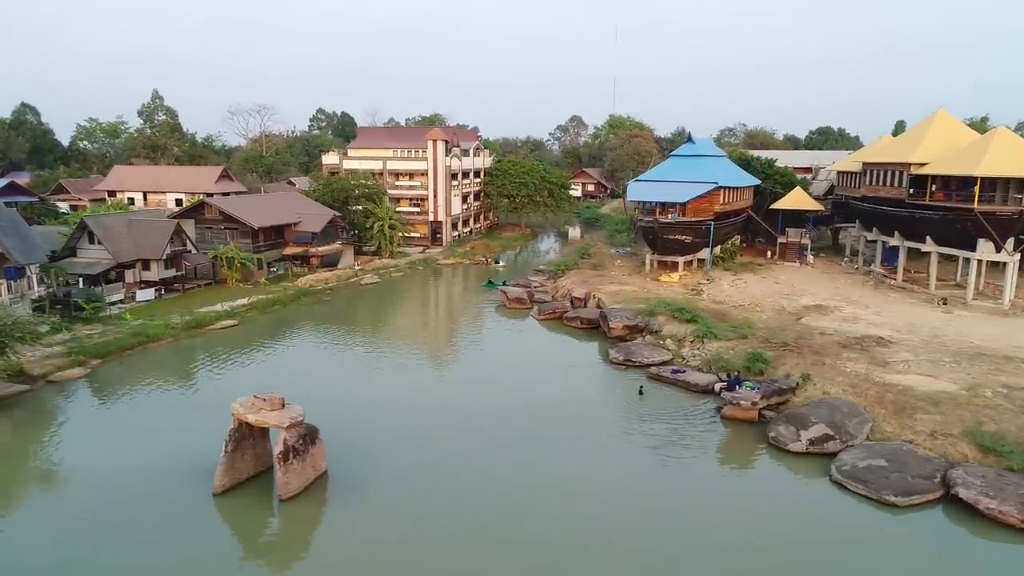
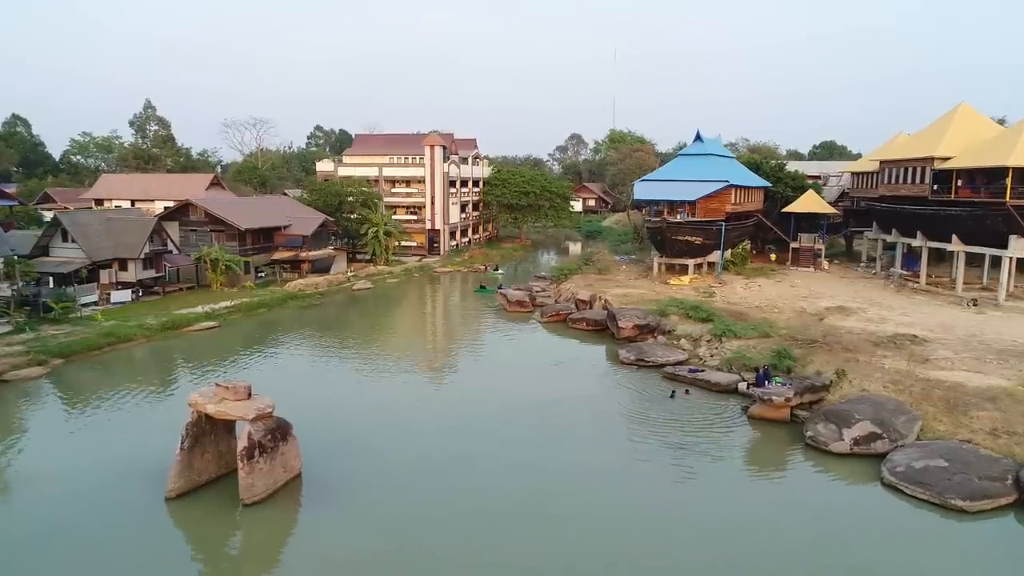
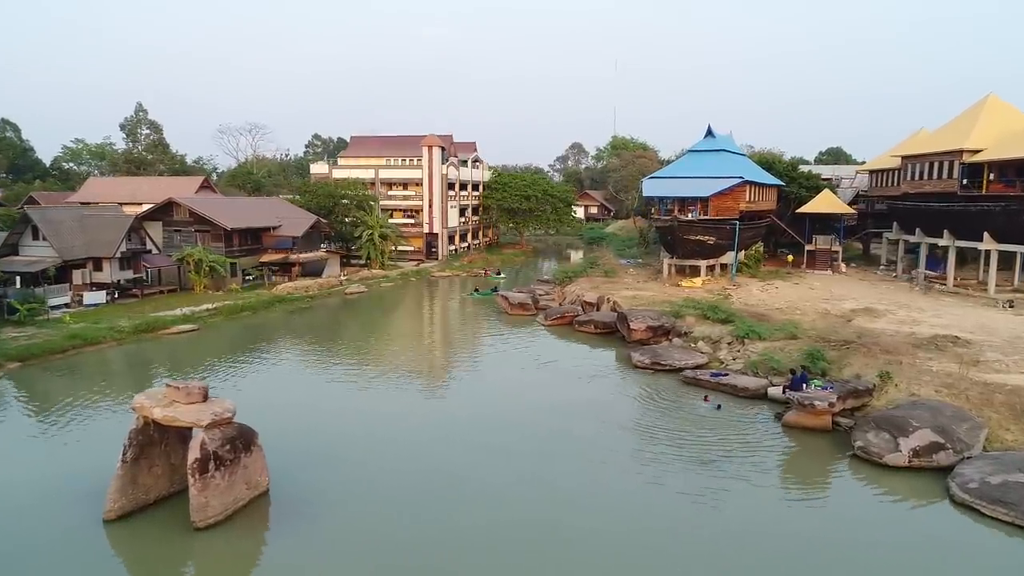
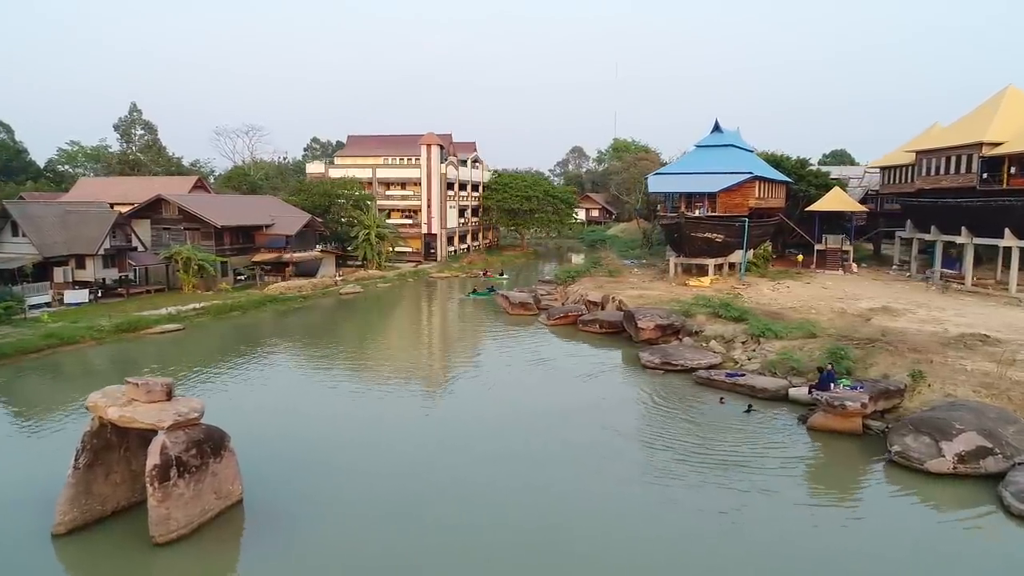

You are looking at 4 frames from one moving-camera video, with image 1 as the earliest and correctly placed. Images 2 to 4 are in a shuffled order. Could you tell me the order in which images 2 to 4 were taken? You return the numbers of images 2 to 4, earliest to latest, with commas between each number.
2, 3, 4
